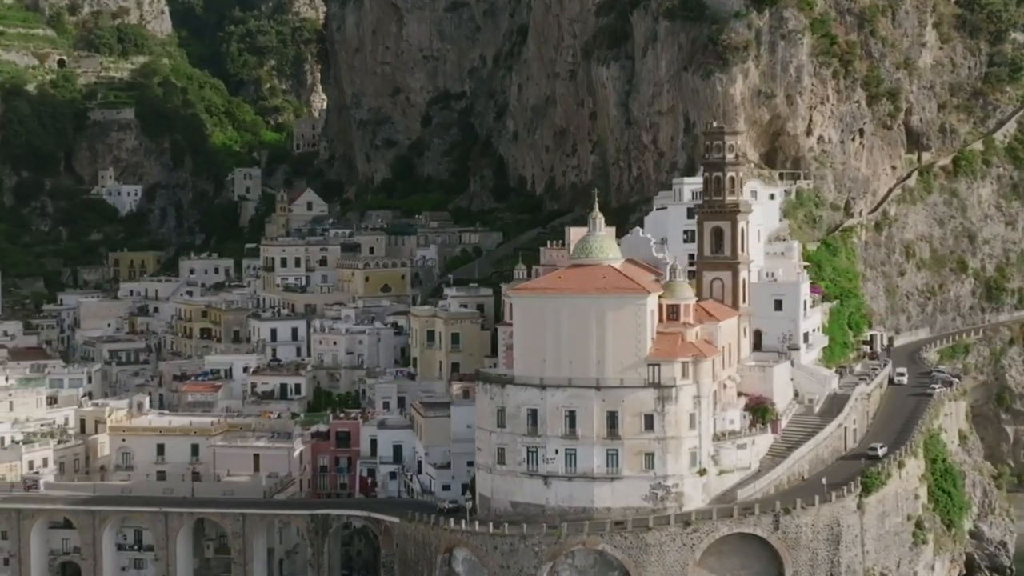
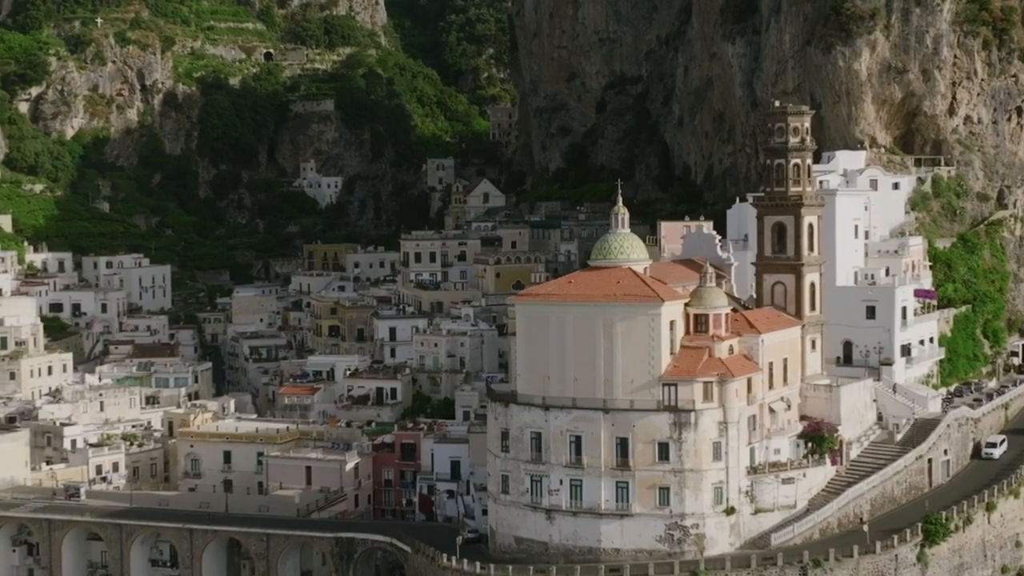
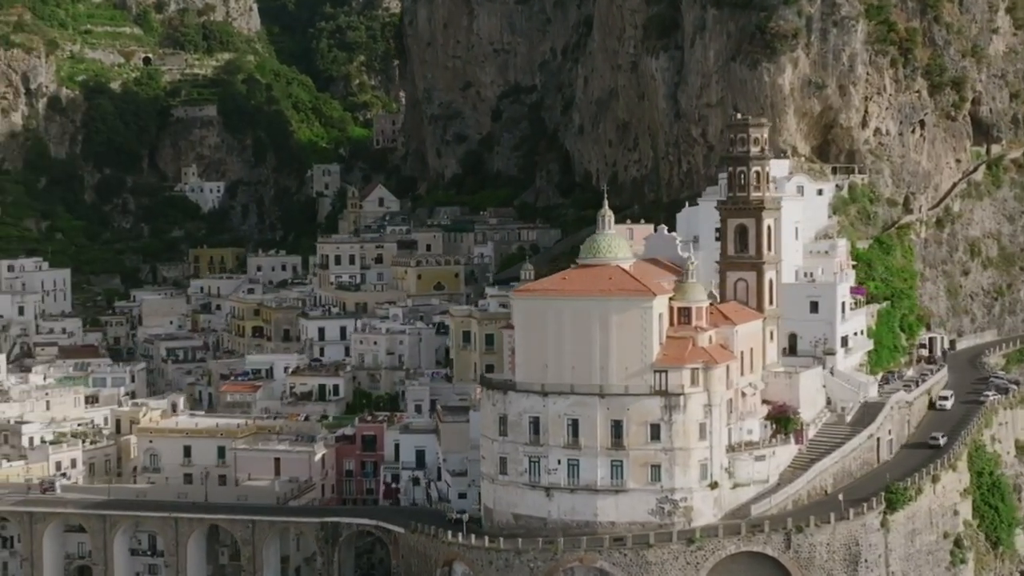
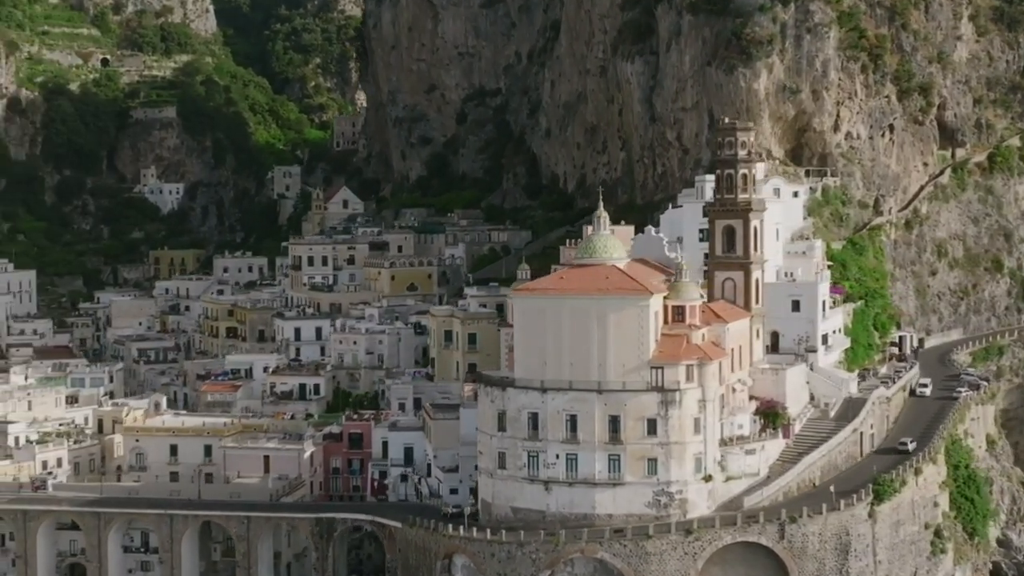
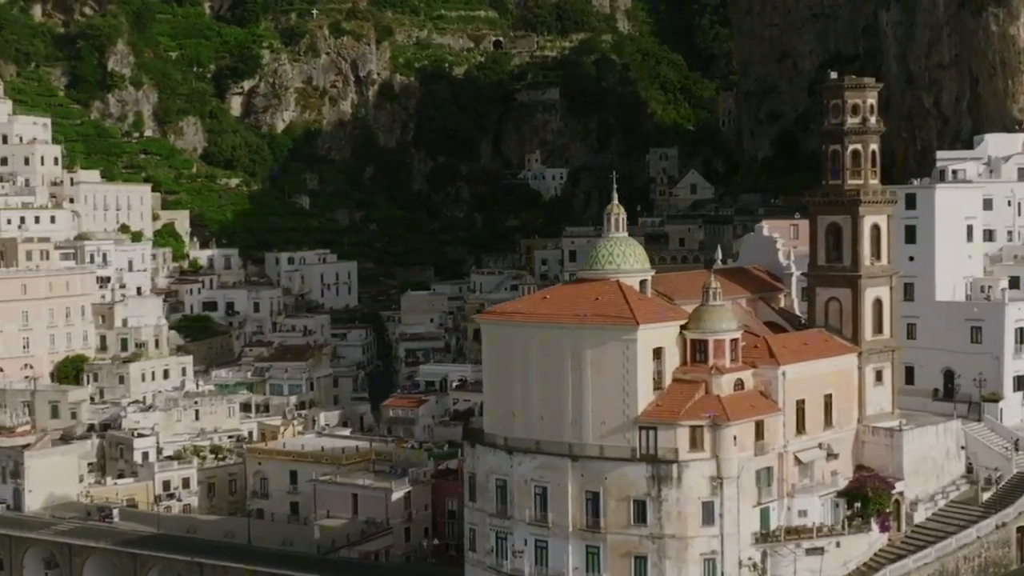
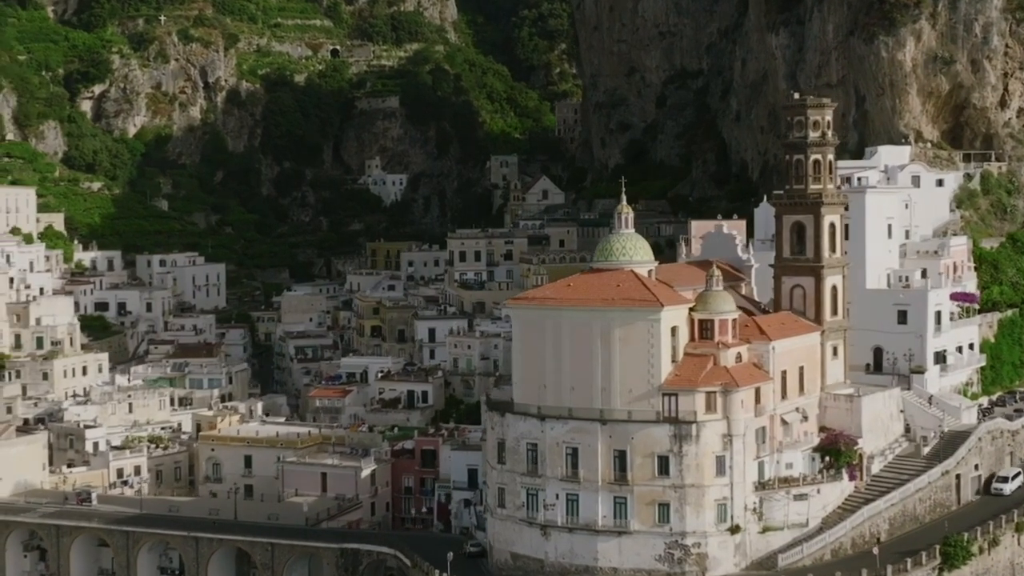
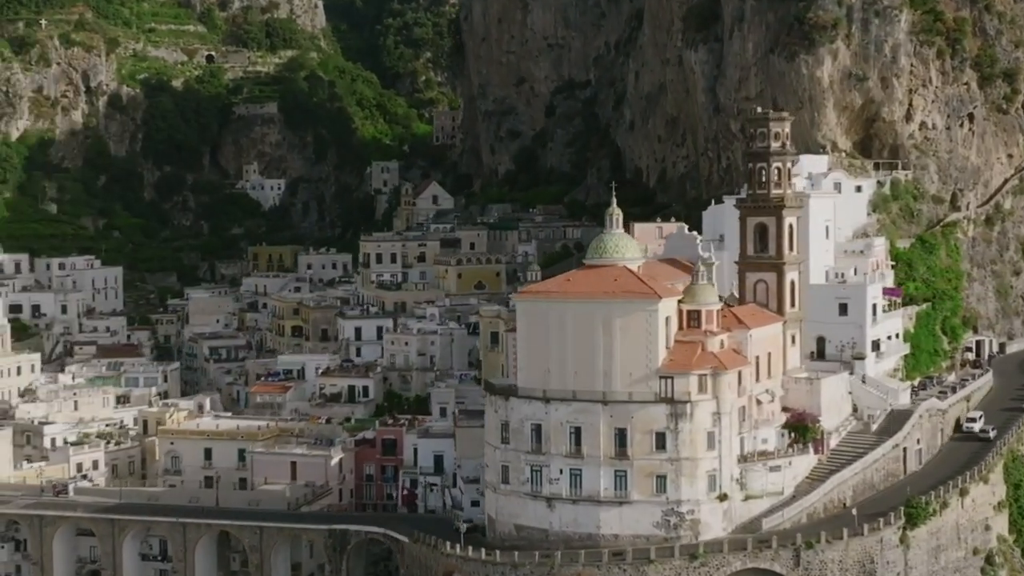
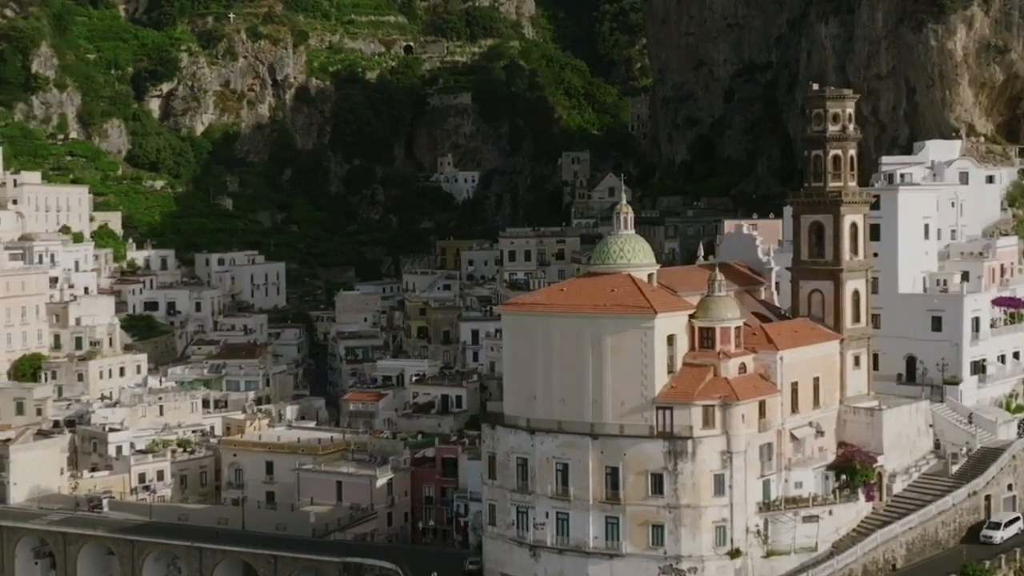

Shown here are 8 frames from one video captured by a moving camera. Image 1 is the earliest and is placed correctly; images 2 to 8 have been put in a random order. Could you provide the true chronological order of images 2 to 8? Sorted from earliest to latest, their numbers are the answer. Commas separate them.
4, 3, 7, 2, 6, 8, 5
